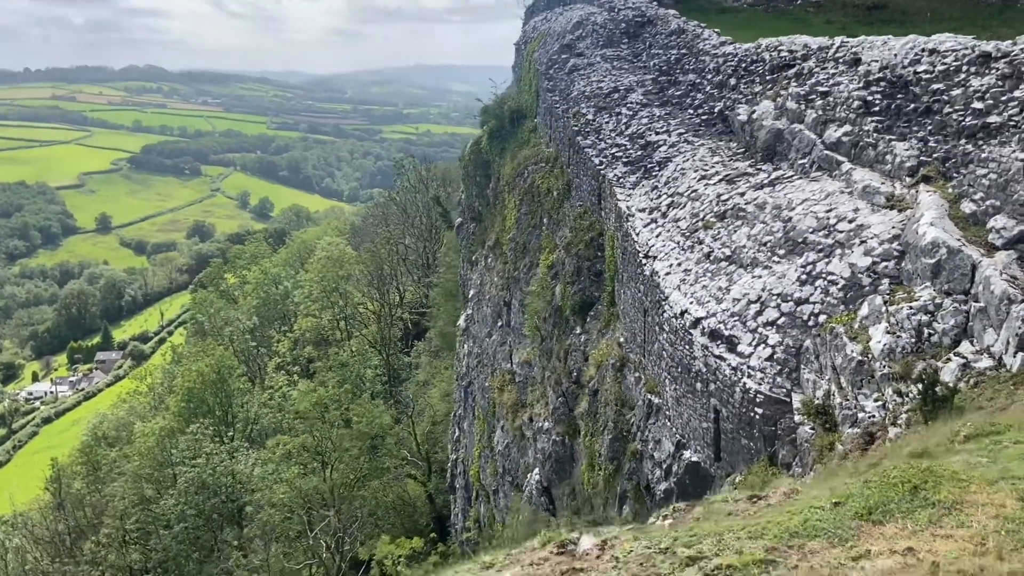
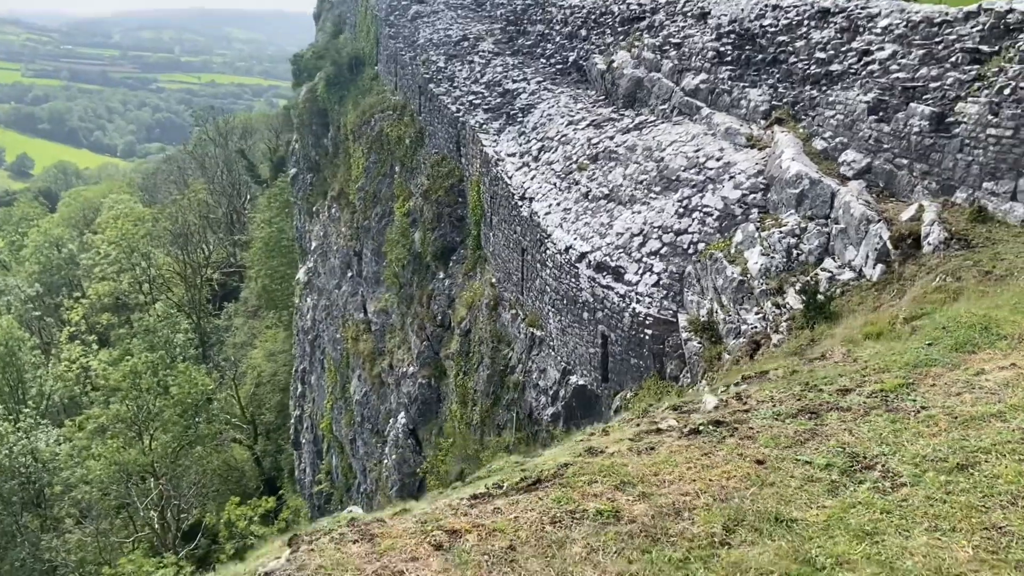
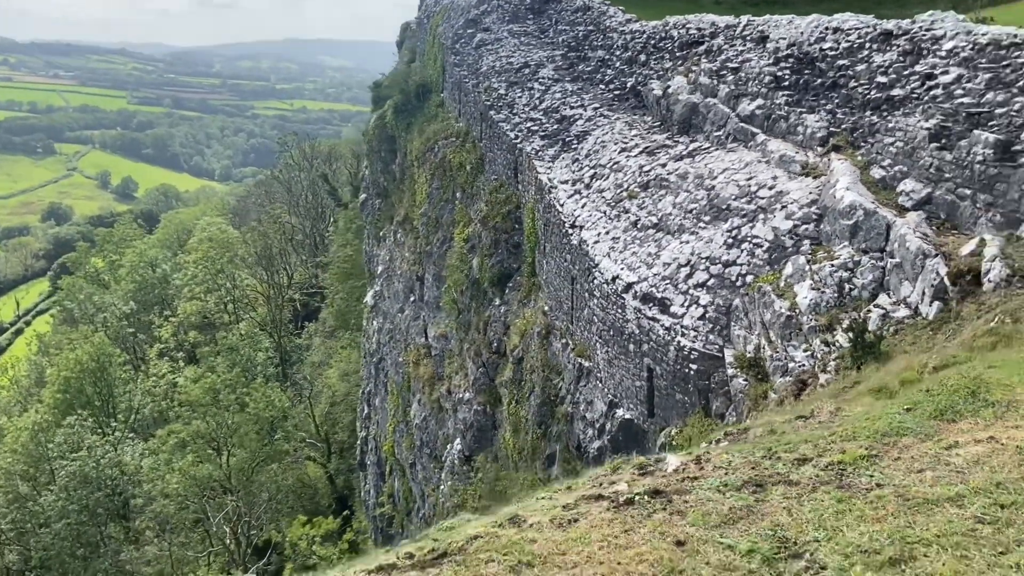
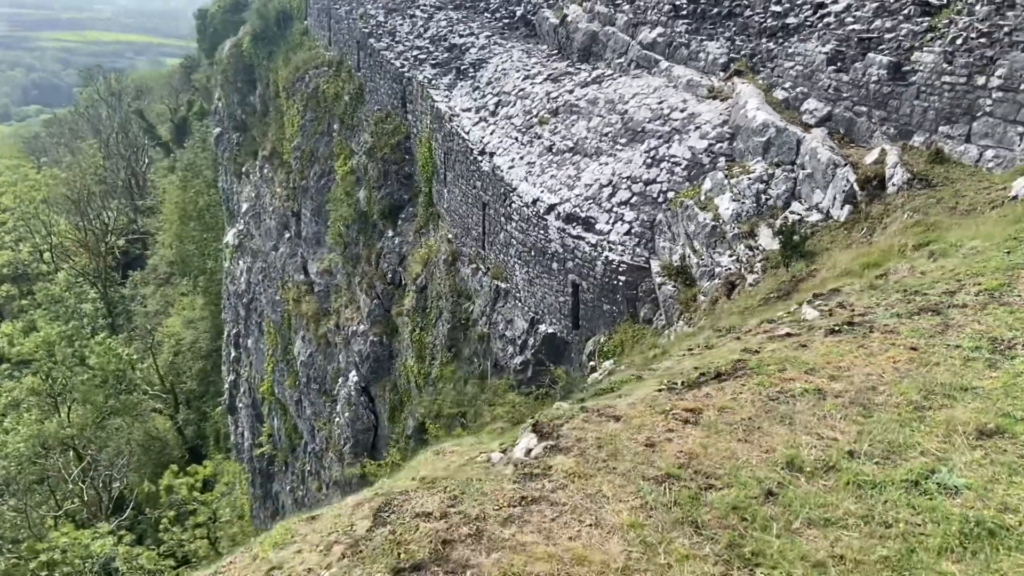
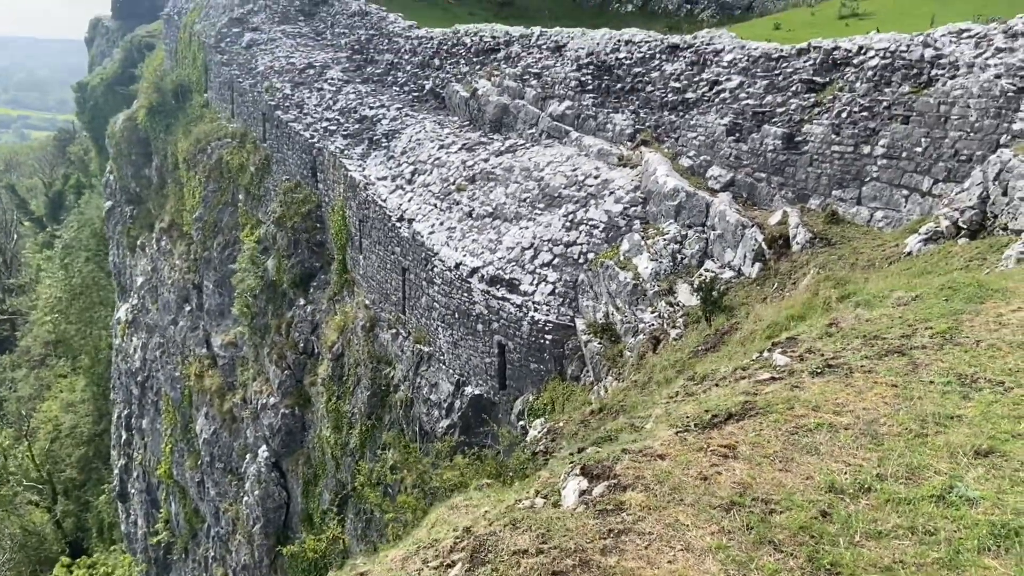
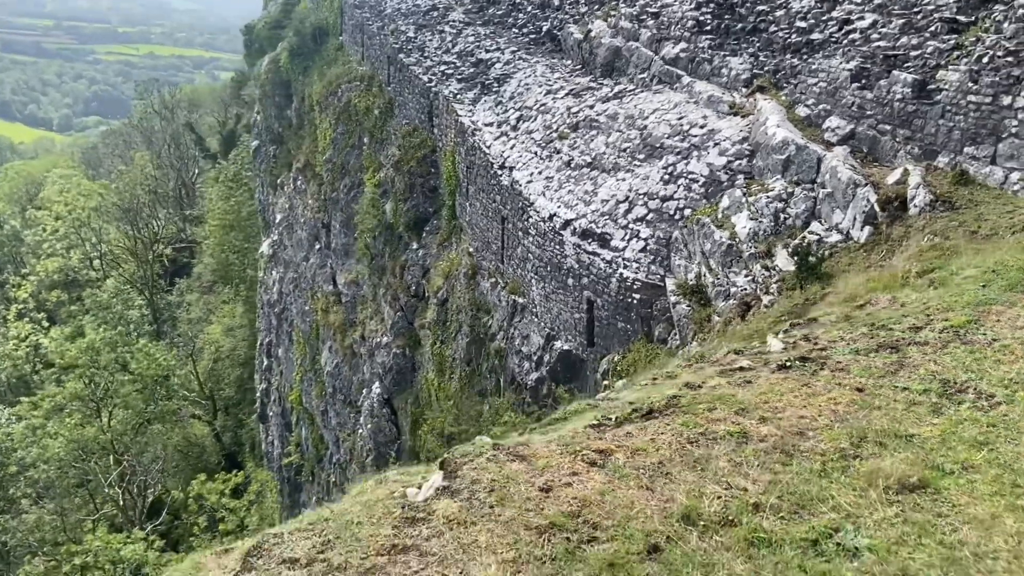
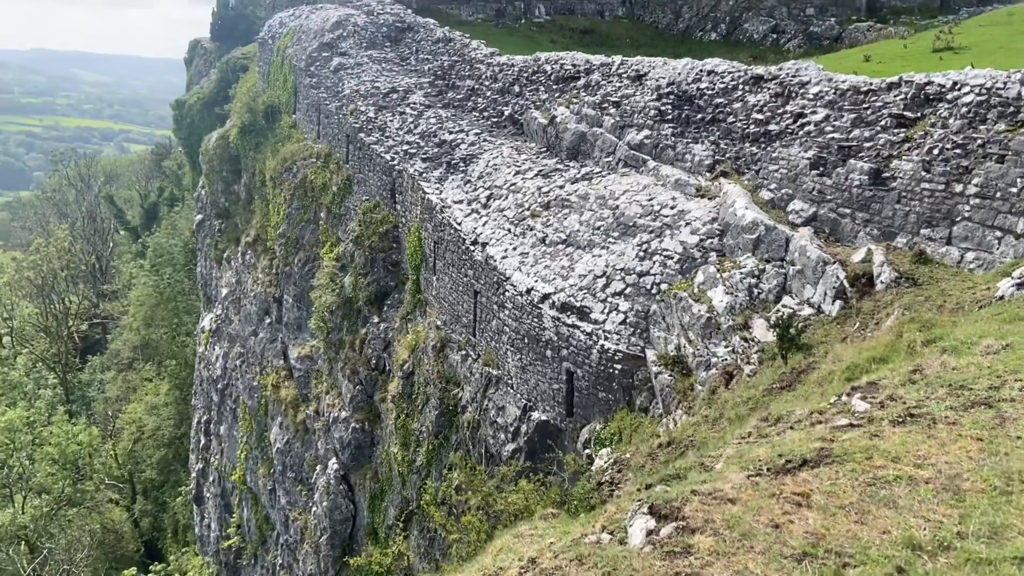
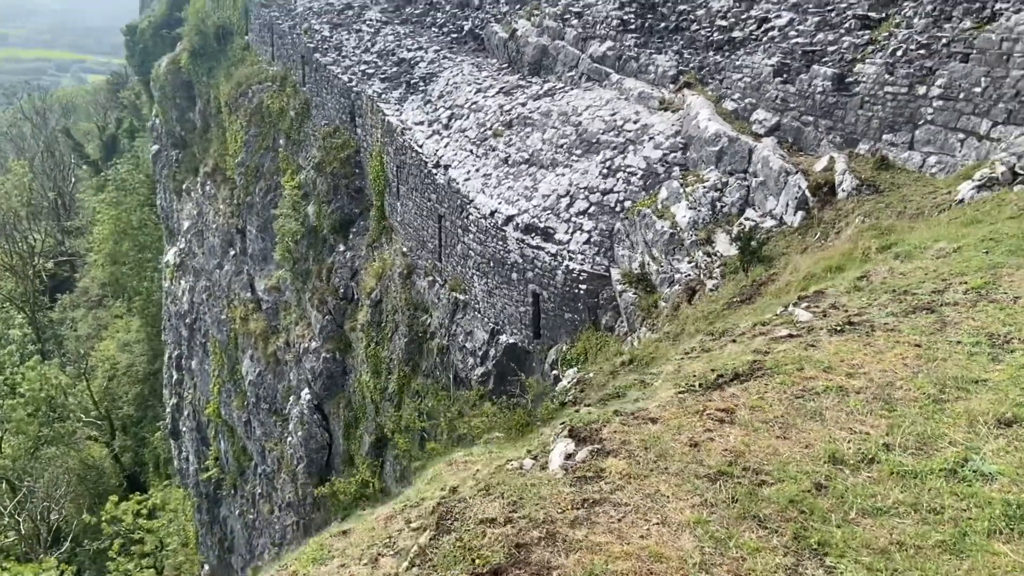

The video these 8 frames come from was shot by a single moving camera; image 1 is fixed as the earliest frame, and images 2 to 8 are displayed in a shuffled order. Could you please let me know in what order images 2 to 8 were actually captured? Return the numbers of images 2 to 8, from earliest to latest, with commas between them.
3, 2, 6, 4, 8, 5, 7
